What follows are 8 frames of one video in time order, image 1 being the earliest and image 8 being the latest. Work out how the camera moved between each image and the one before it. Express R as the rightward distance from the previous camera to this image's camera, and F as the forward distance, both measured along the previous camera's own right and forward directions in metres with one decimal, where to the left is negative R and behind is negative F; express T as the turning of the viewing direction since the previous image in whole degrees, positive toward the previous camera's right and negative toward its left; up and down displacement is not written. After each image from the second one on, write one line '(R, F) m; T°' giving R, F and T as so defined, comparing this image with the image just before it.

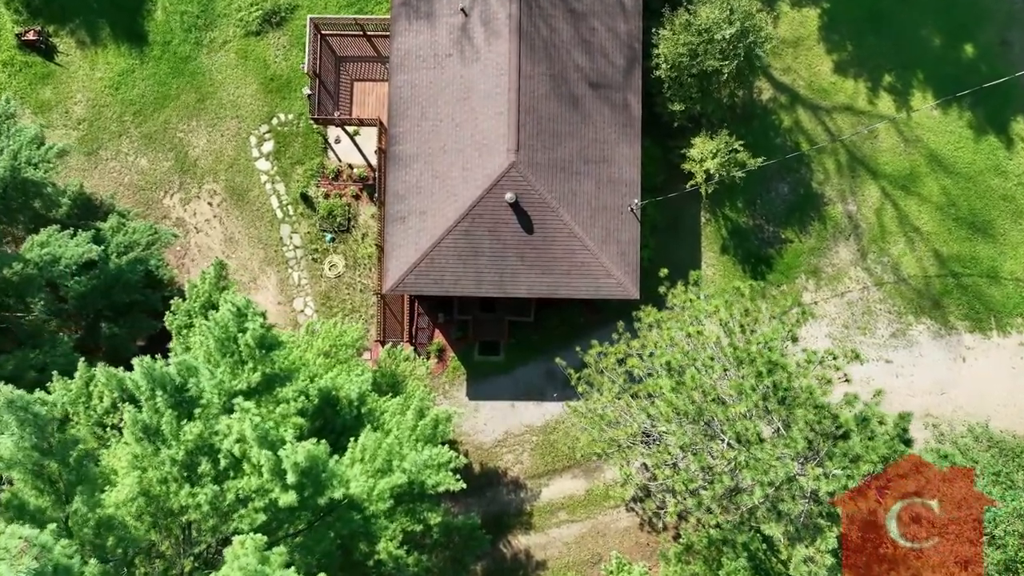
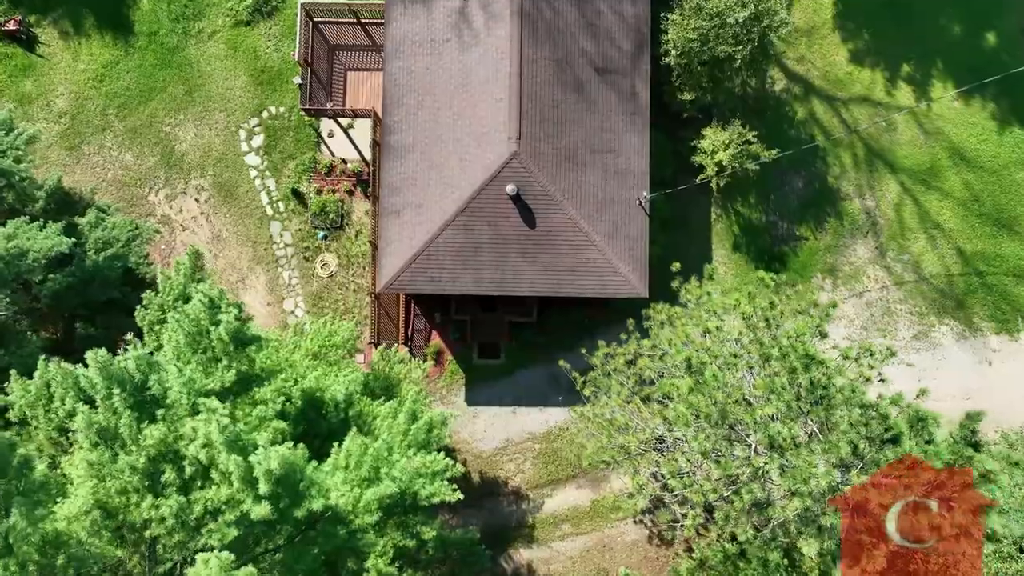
(0.0, +1.1) m; 0°
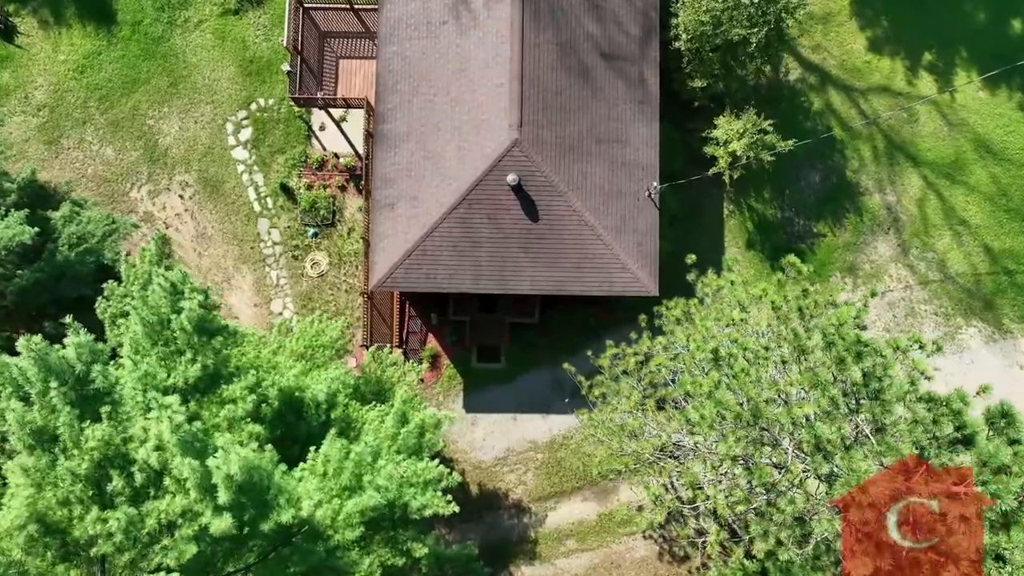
(0.0, +1.2) m; 0°
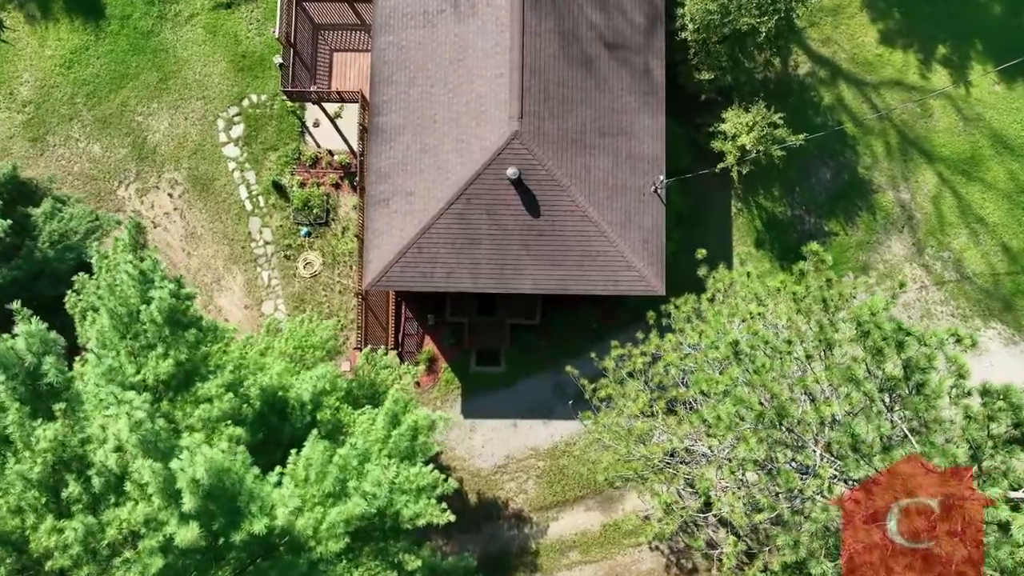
(0.0, +0.7) m; 0°
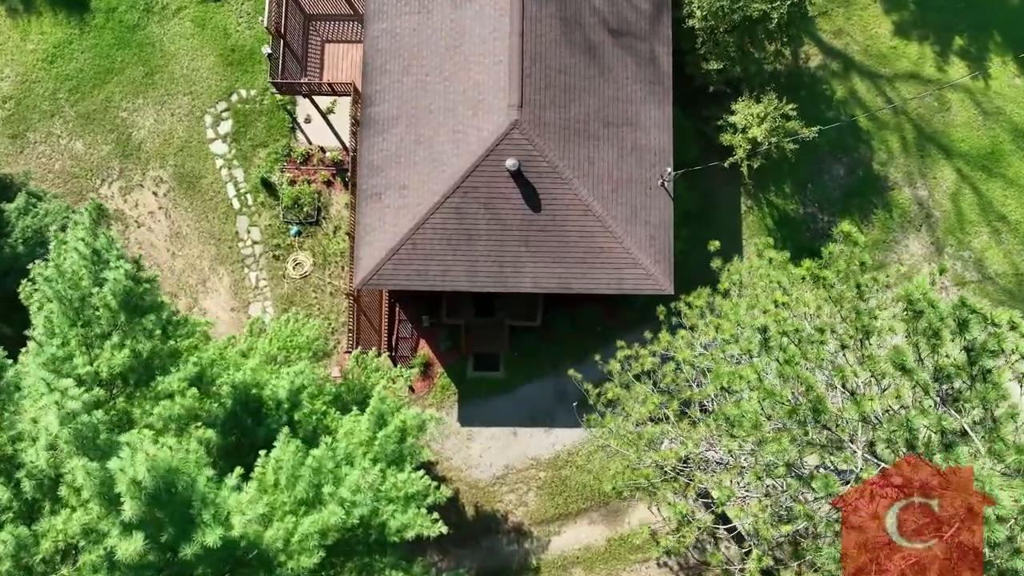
(0.0, +0.9) m; 0°
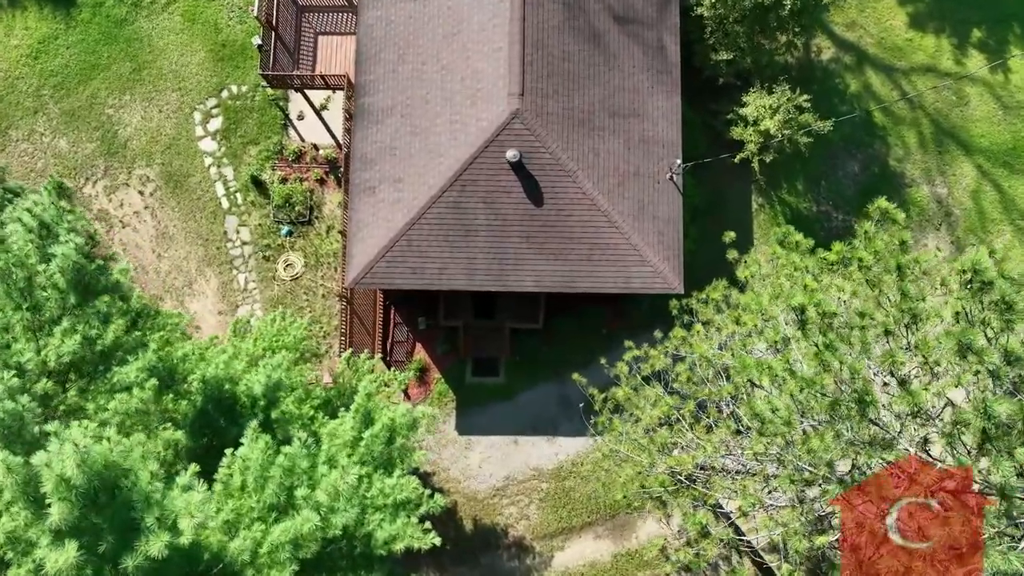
(0.0, +0.8) m; 0°
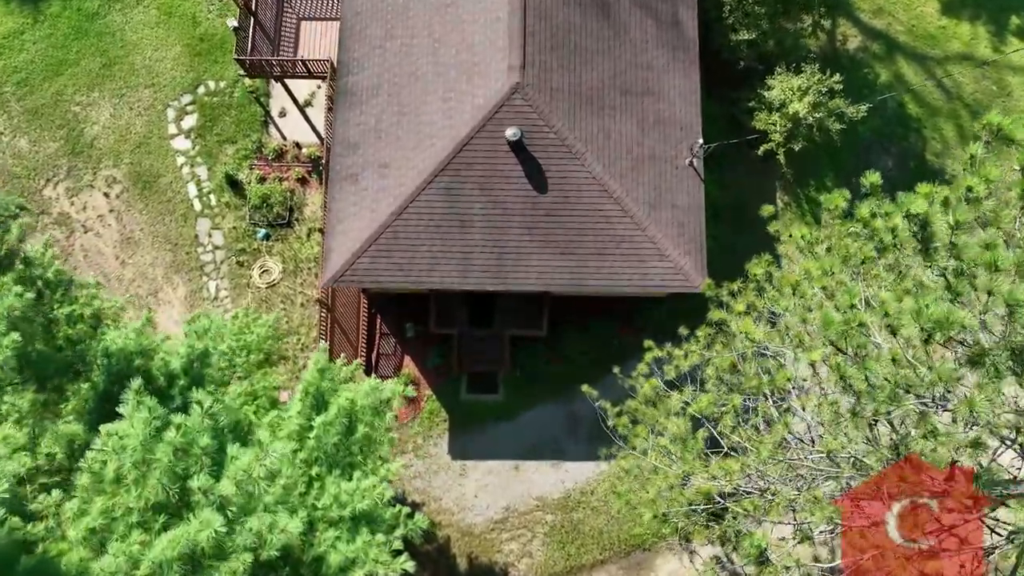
(0.0, +1.8) m; 0°
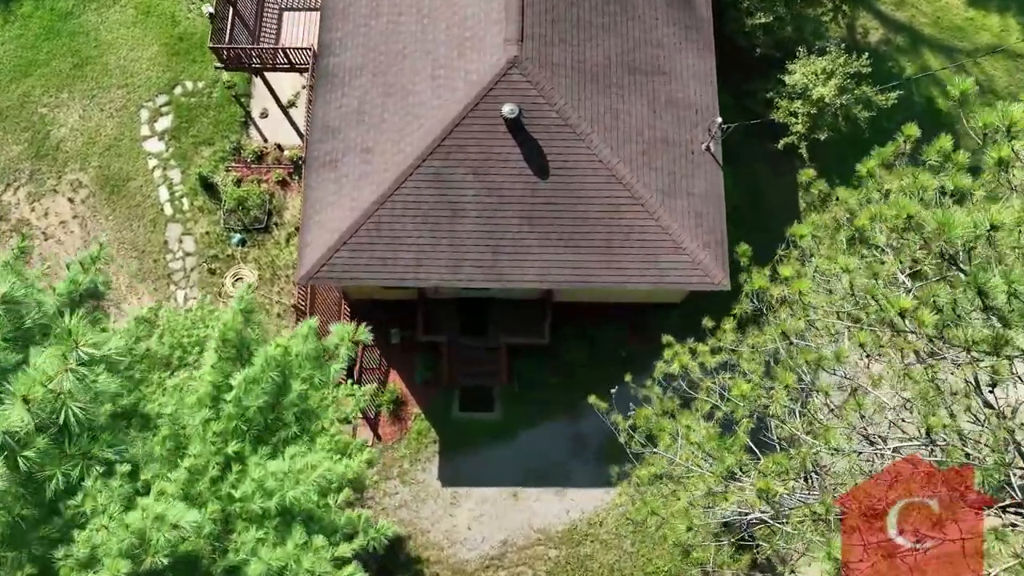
(0.0, +1.5) m; 0°
